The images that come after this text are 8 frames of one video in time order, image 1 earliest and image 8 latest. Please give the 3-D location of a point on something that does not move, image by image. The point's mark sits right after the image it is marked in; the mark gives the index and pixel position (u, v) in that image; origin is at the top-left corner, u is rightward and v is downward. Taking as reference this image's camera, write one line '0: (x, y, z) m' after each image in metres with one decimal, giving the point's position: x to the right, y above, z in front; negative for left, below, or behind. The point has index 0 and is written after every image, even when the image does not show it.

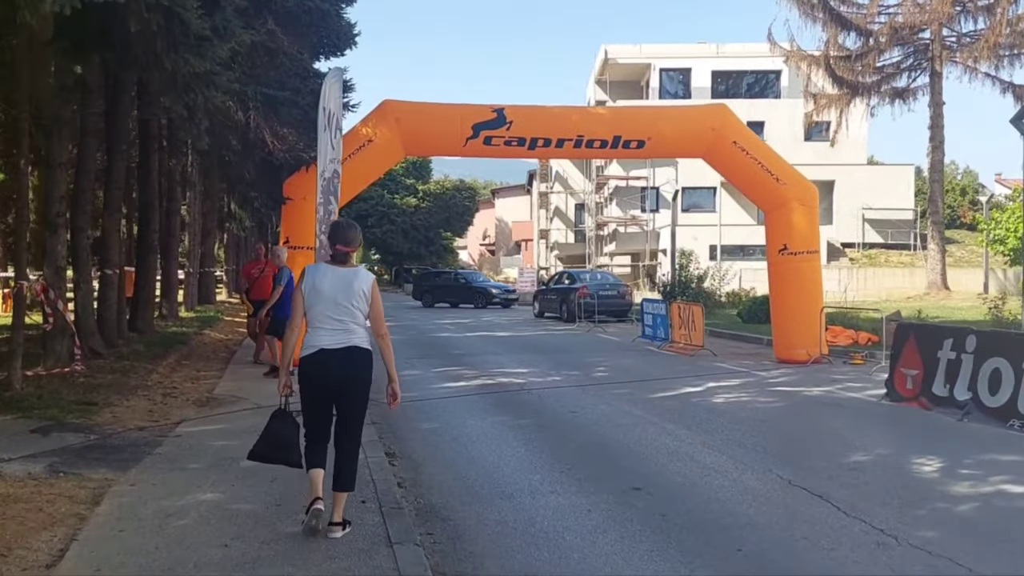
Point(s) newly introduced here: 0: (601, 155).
0: (+1.6, +2.3, +15.1) m
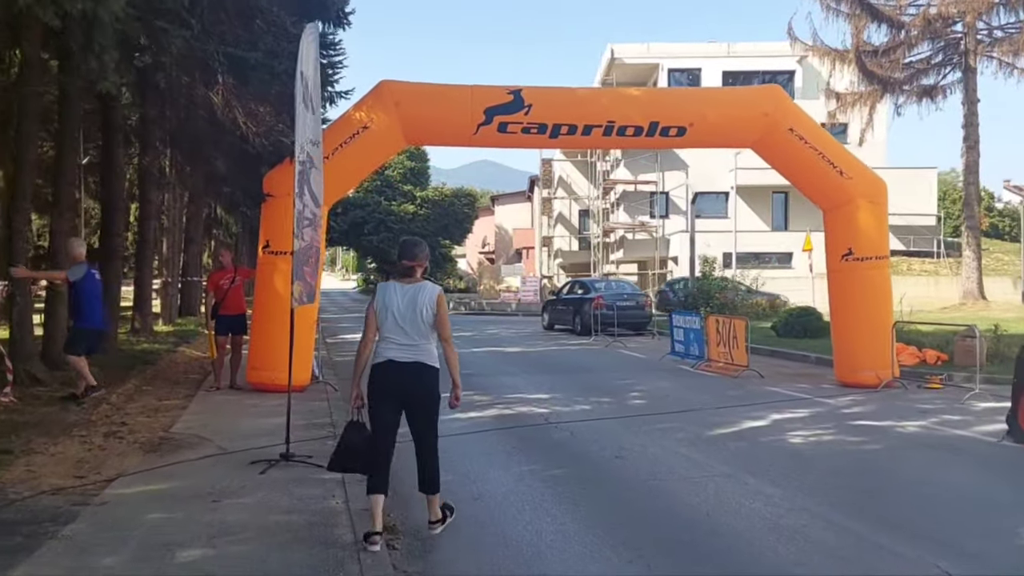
0: (+1.8, +2.1, +12.9) m
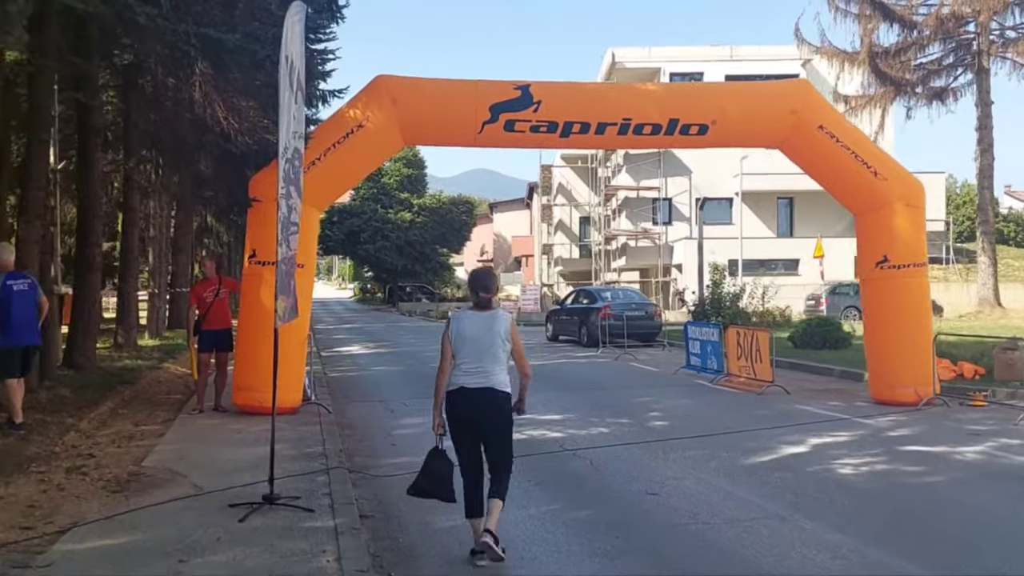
0: (+1.9, +2.0, +11.9) m
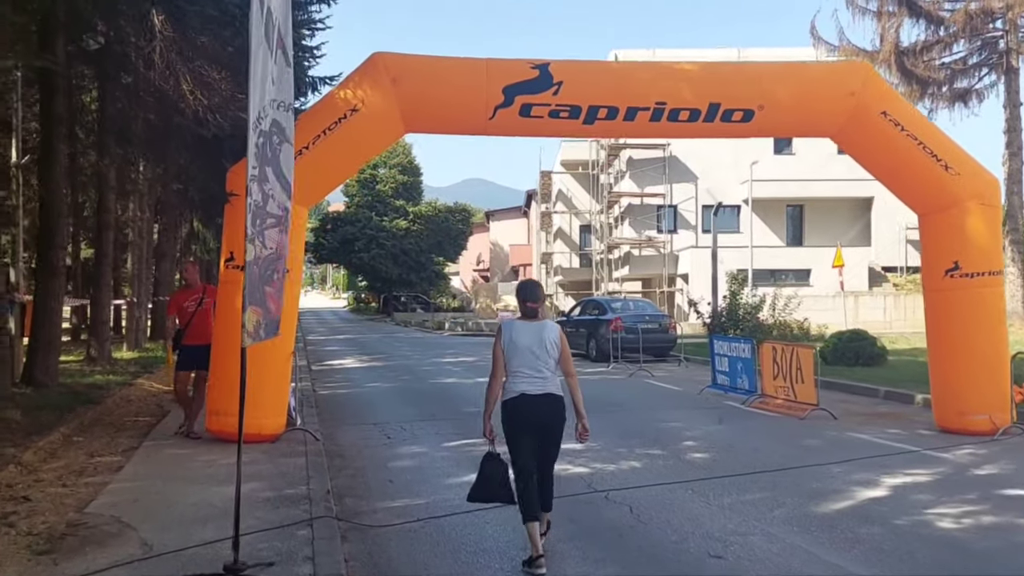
0: (+2.1, +1.9, +10.4) m
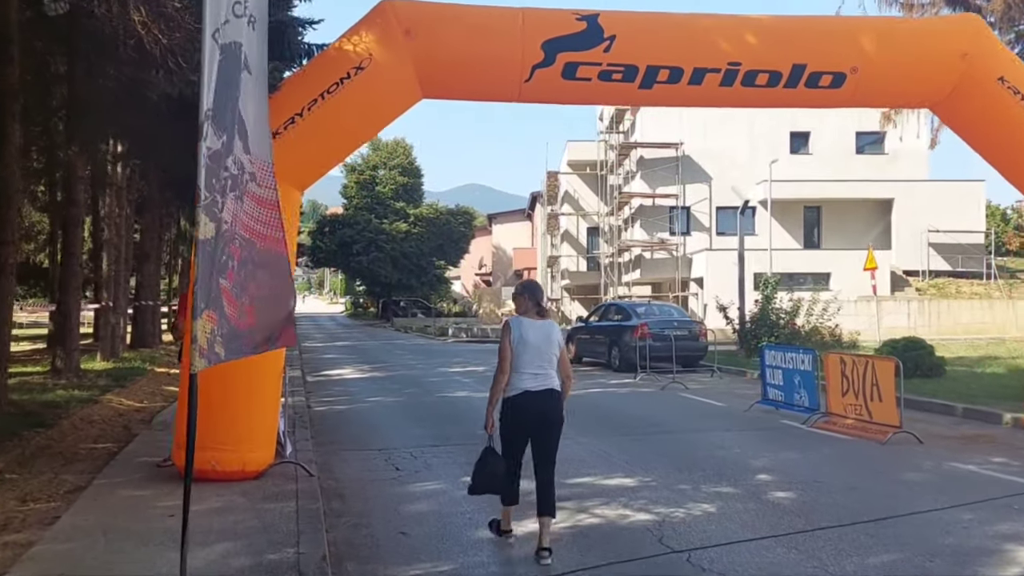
0: (+2.5, +1.8, +8.6) m
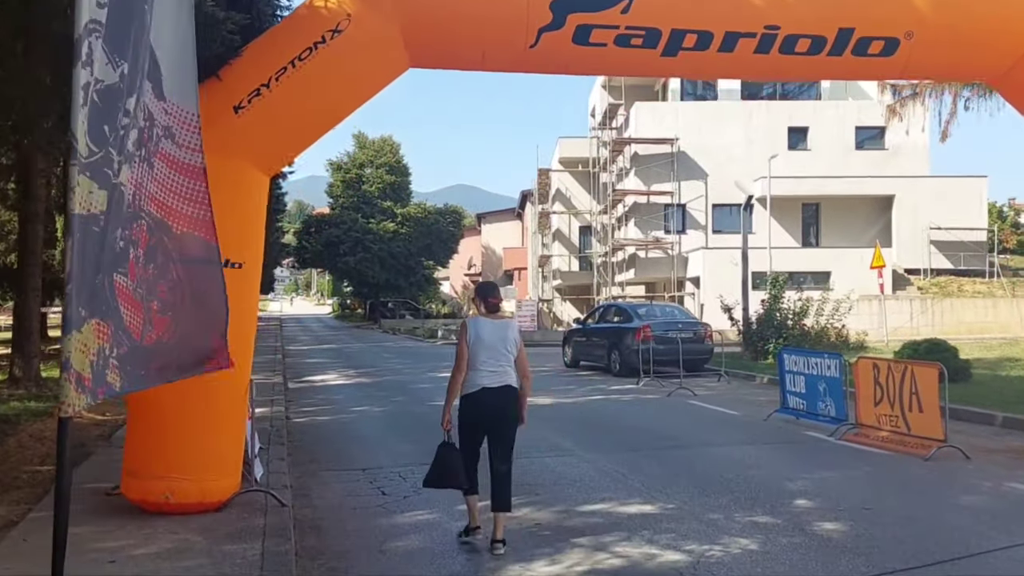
0: (+2.5, +1.9, +7.5) m
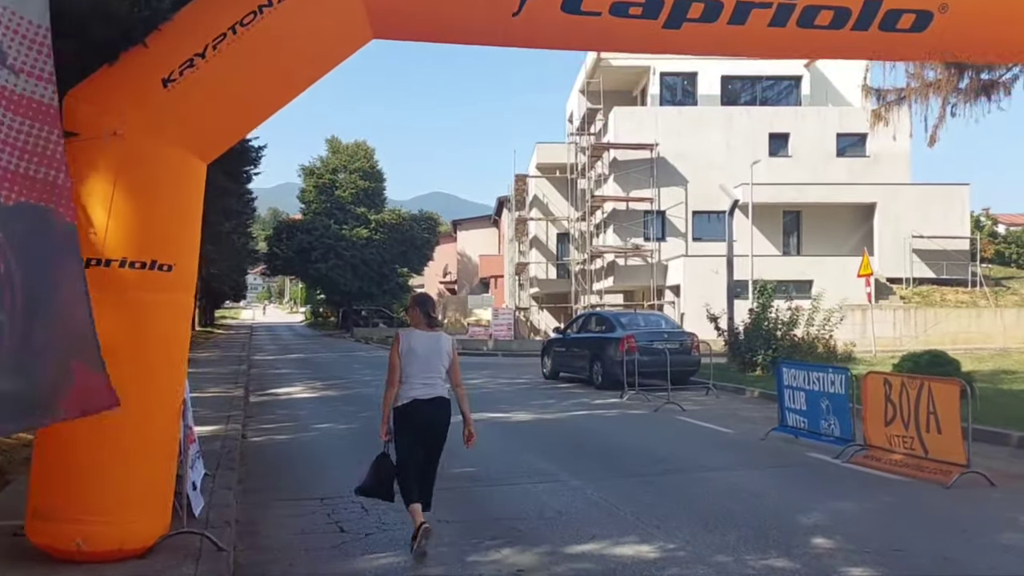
0: (+2.4, +1.8, +6.6) m
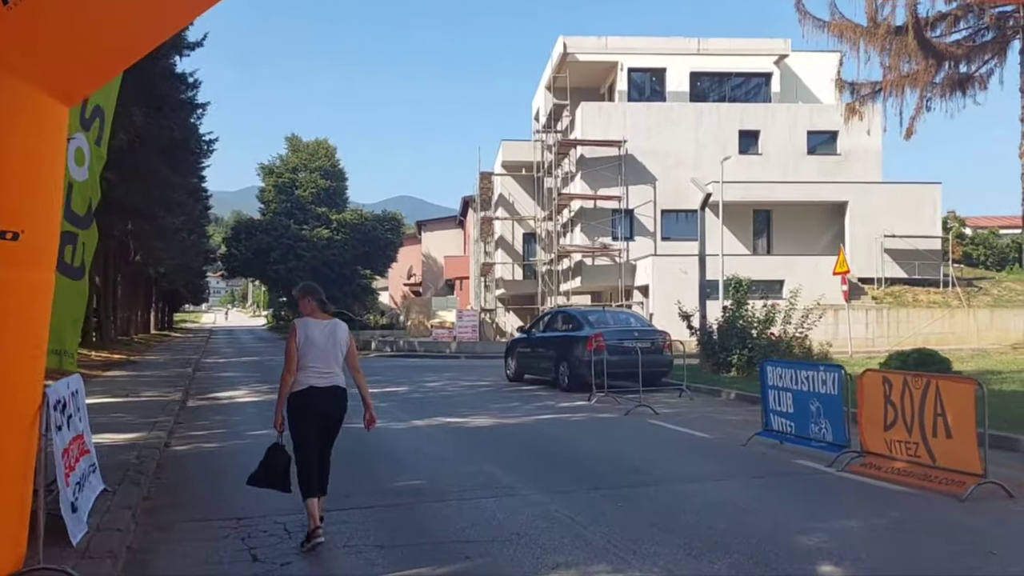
0: (+2.0, +1.9, +5.5) m
